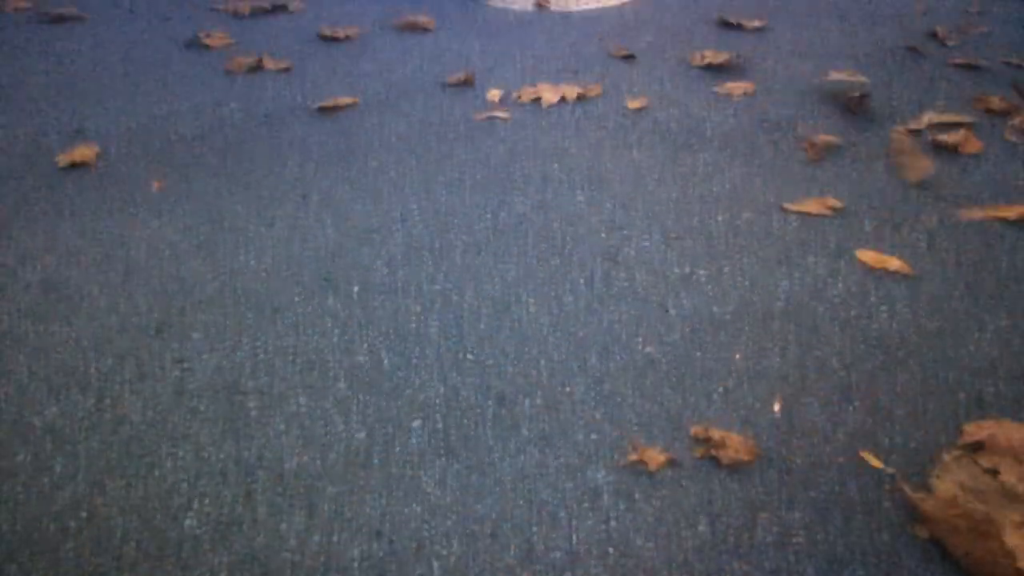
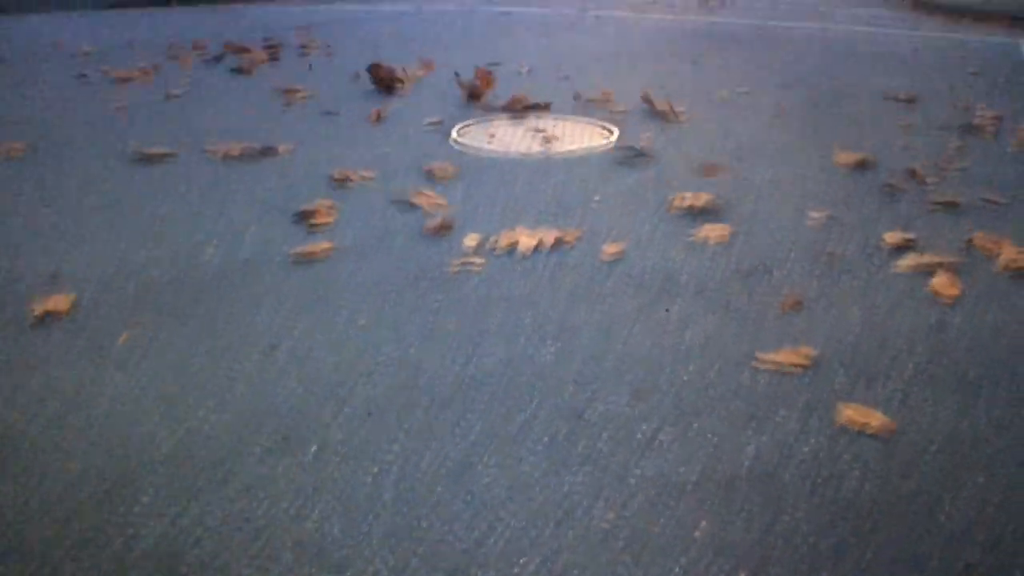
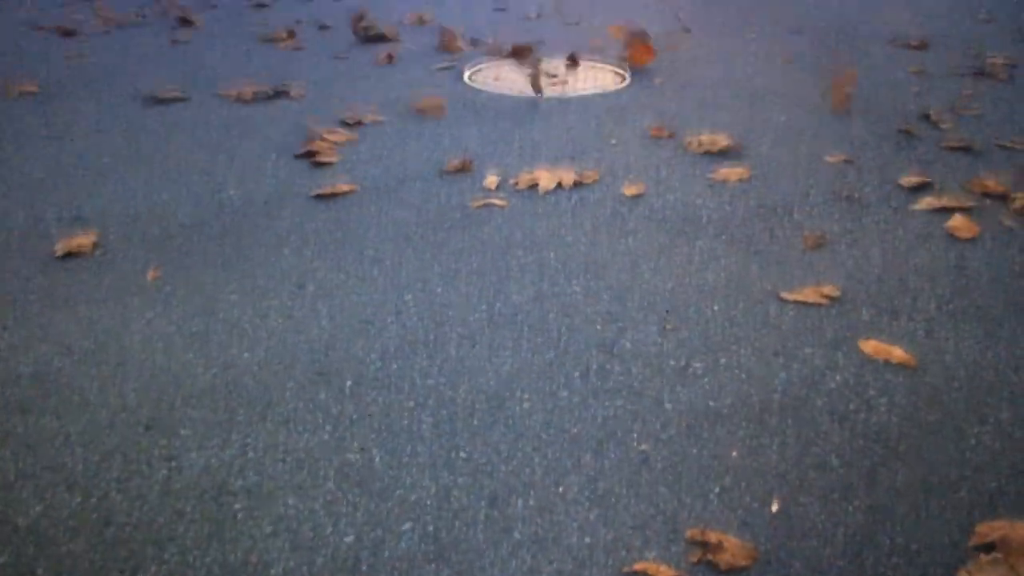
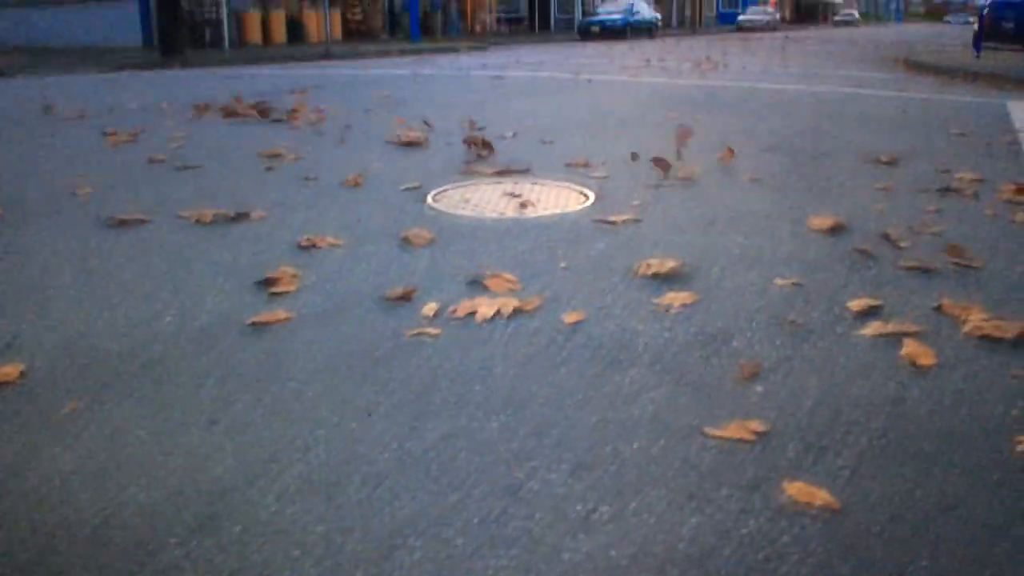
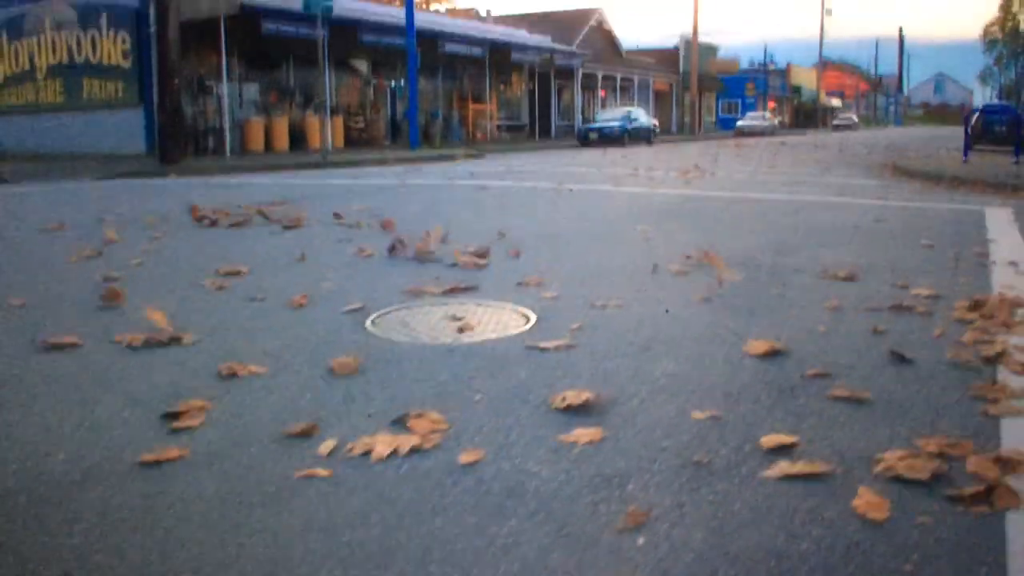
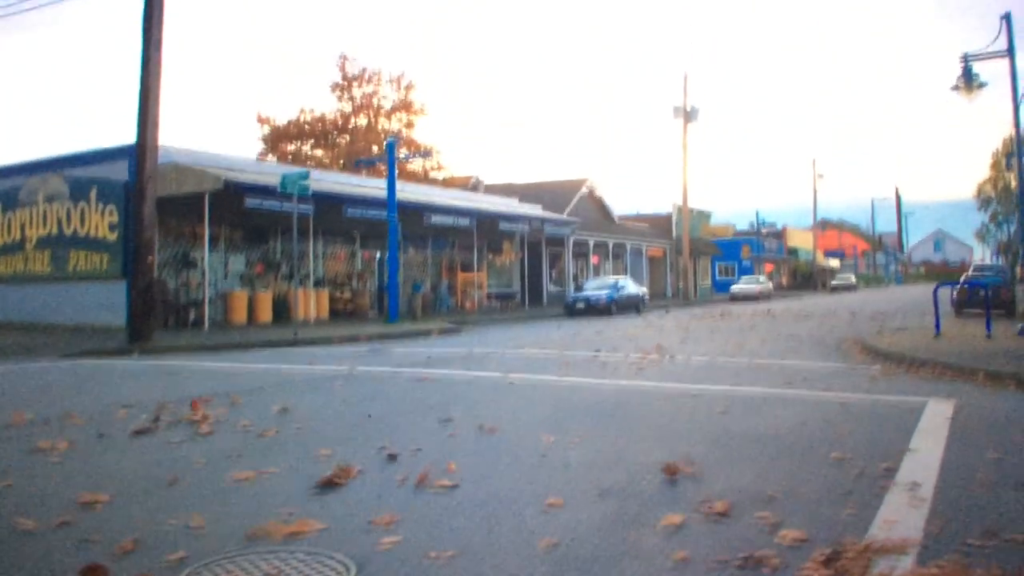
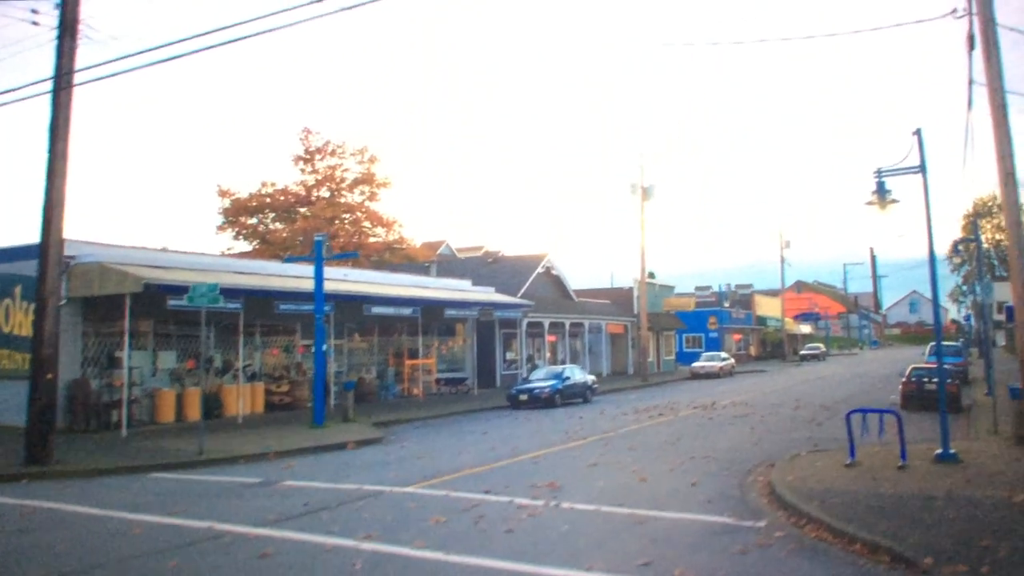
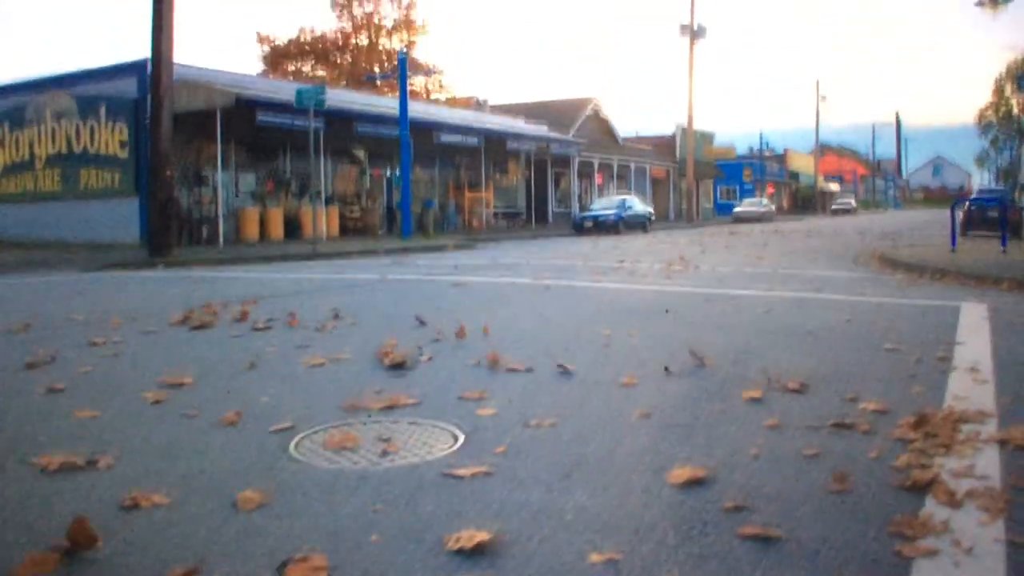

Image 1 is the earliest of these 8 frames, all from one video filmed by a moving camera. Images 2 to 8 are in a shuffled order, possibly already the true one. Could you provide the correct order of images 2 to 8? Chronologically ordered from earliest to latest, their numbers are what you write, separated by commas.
3, 2, 4, 5, 8, 6, 7
